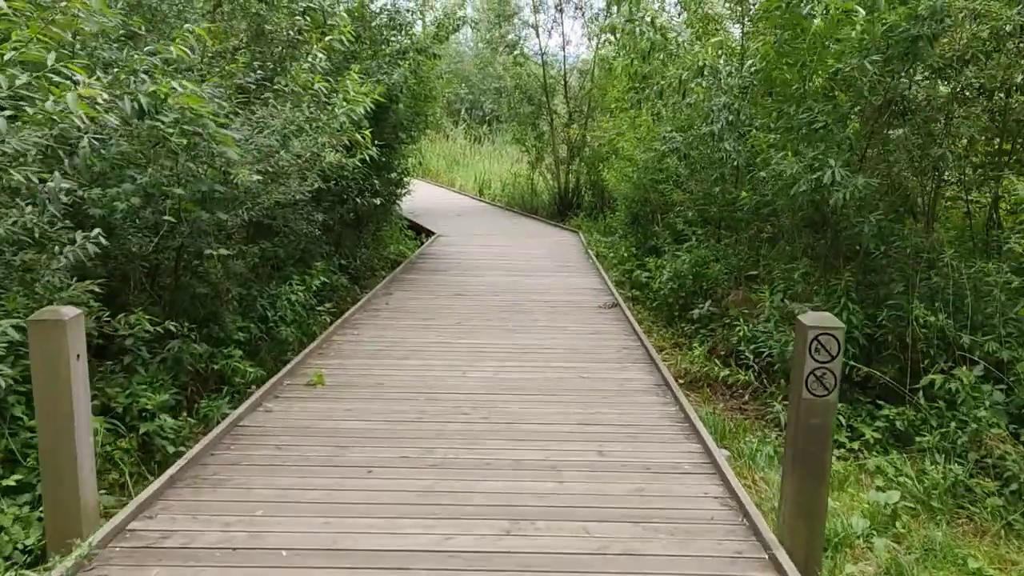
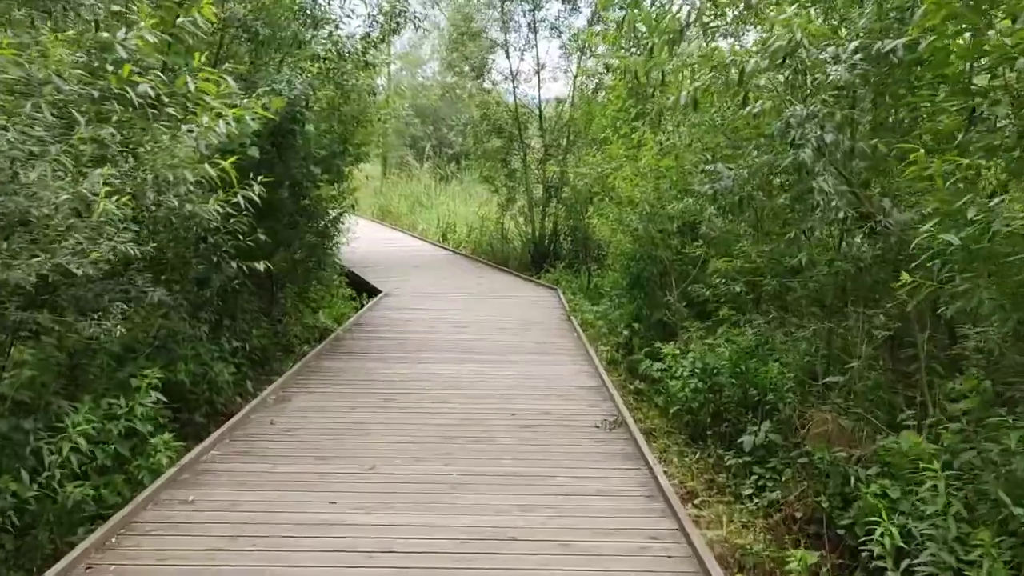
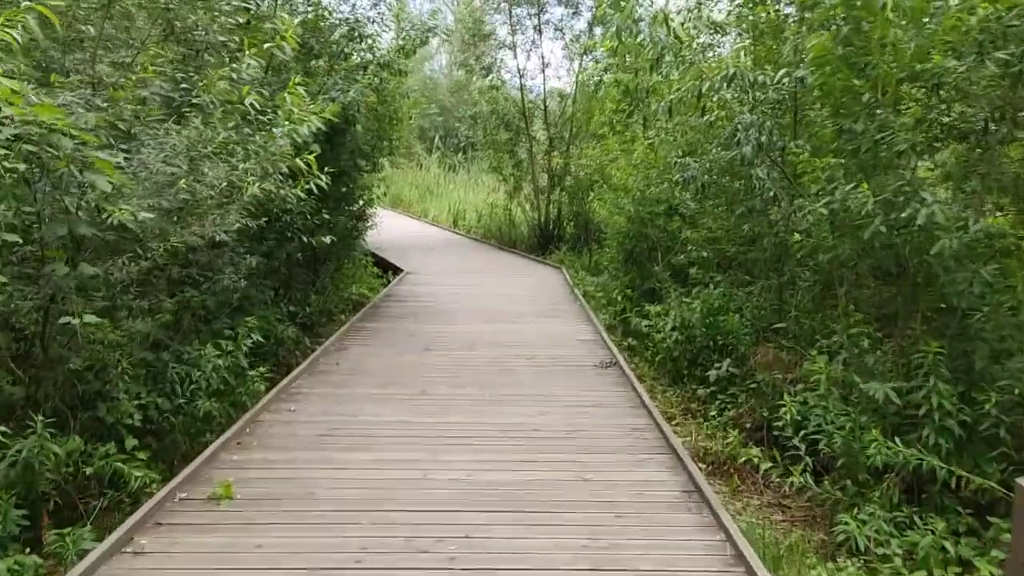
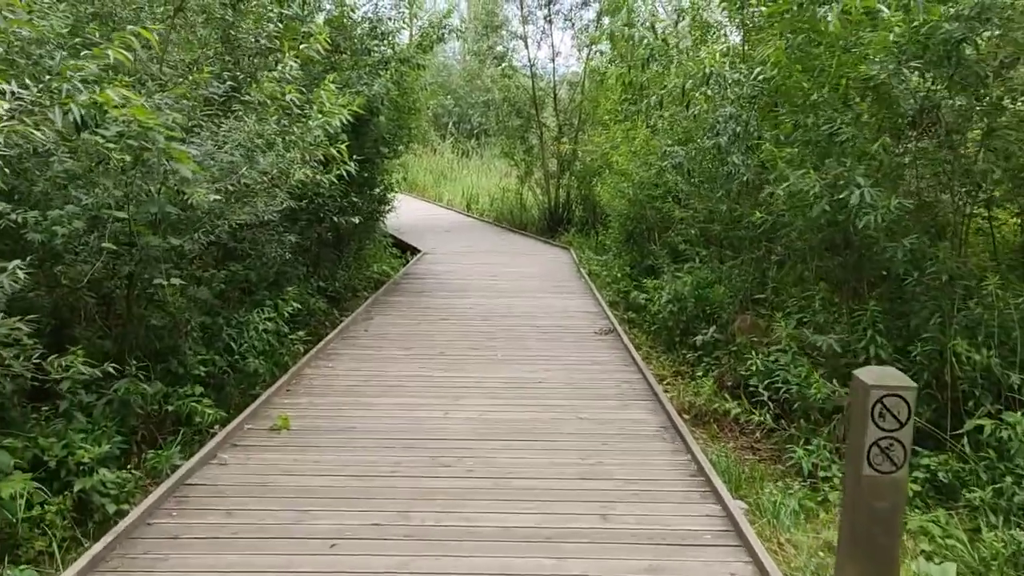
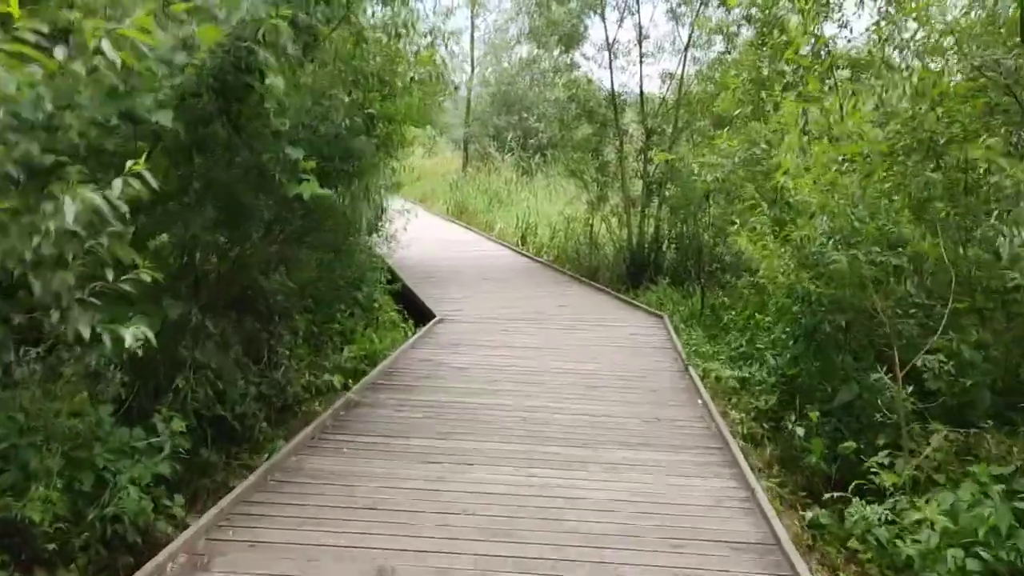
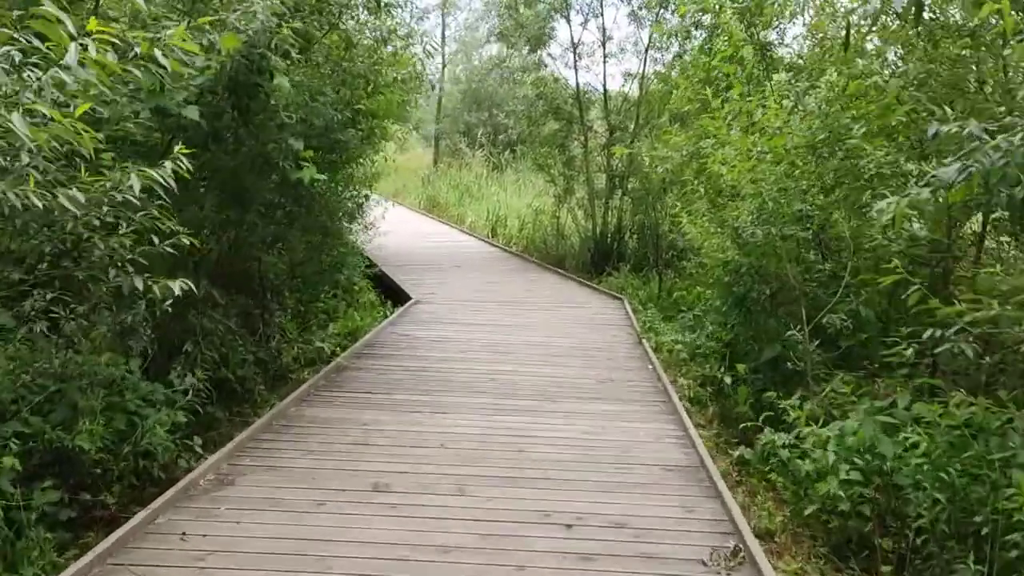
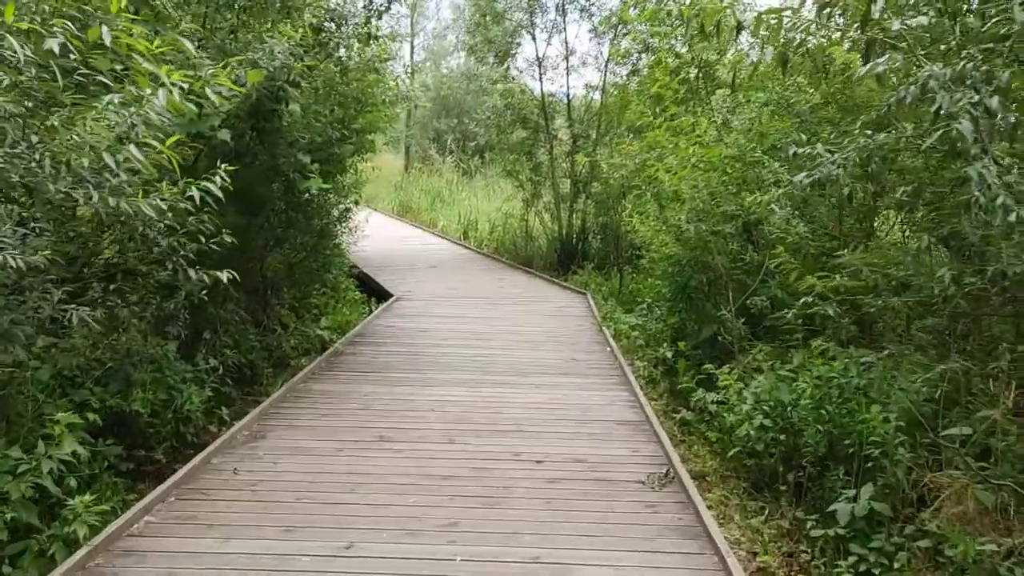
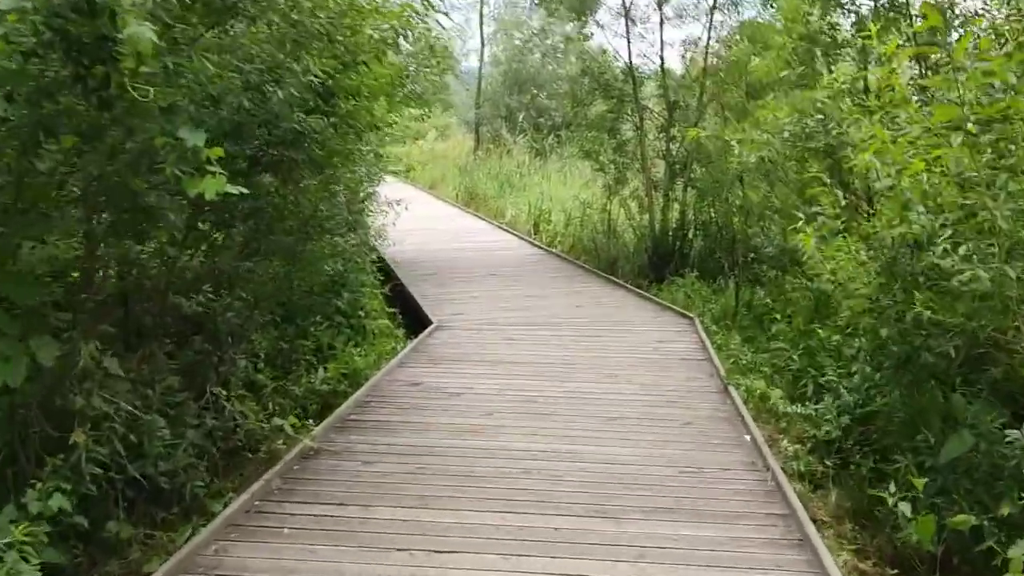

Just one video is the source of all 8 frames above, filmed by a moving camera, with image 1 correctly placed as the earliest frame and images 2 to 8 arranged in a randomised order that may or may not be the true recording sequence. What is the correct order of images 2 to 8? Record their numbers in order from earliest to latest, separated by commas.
4, 3, 2, 7, 6, 5, 8
